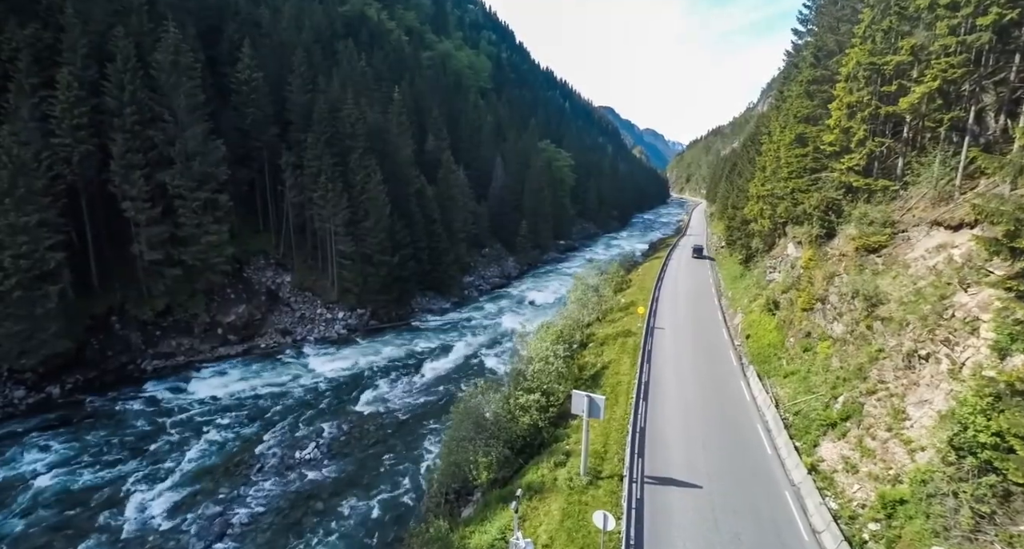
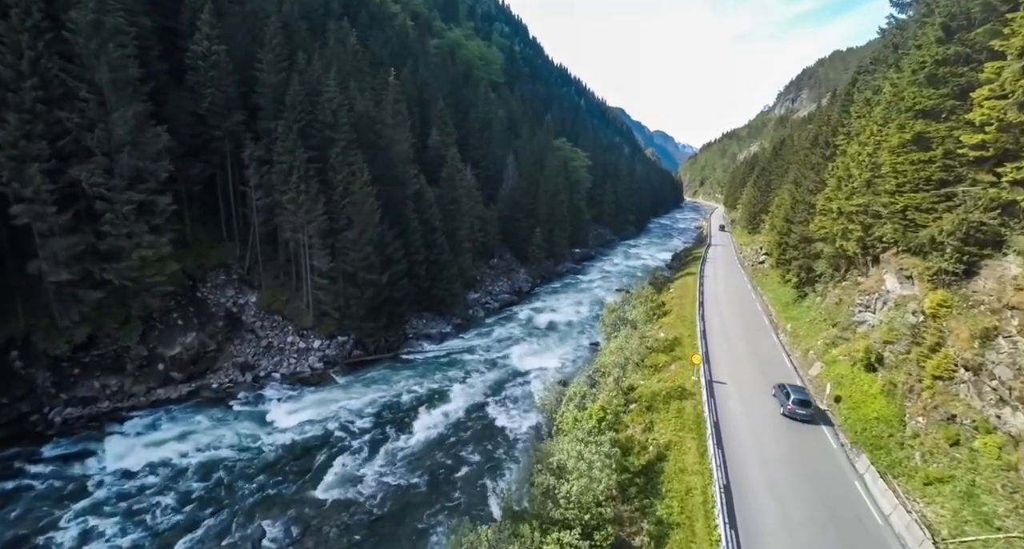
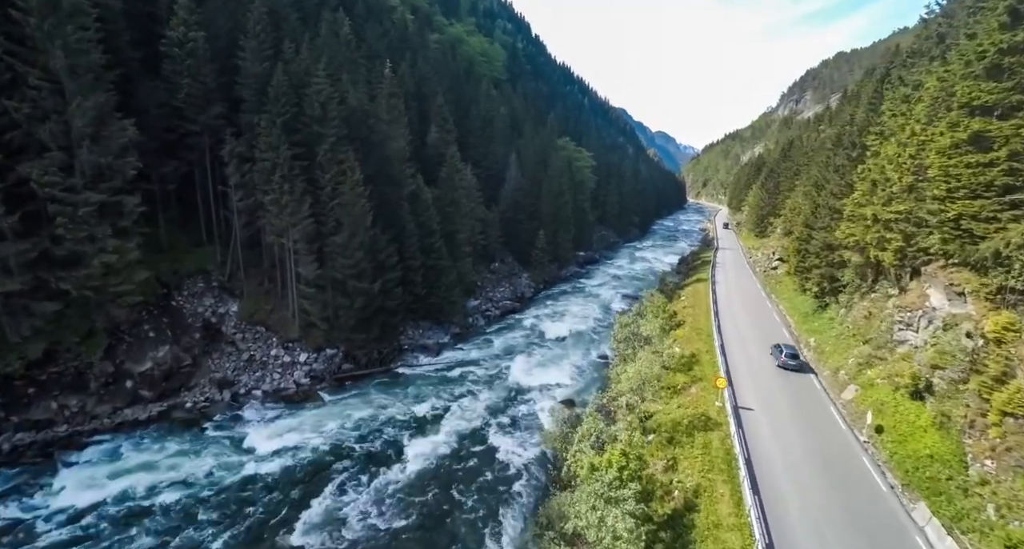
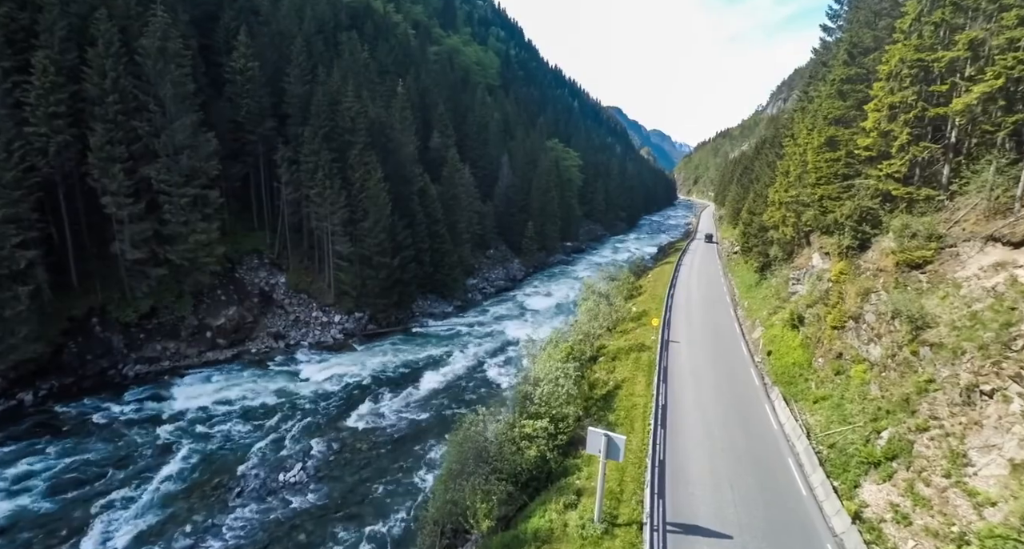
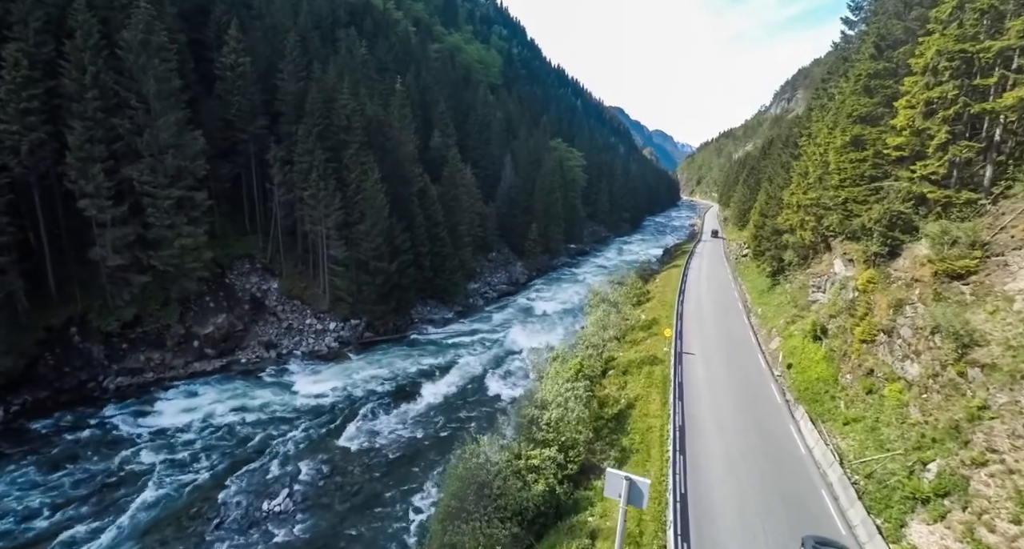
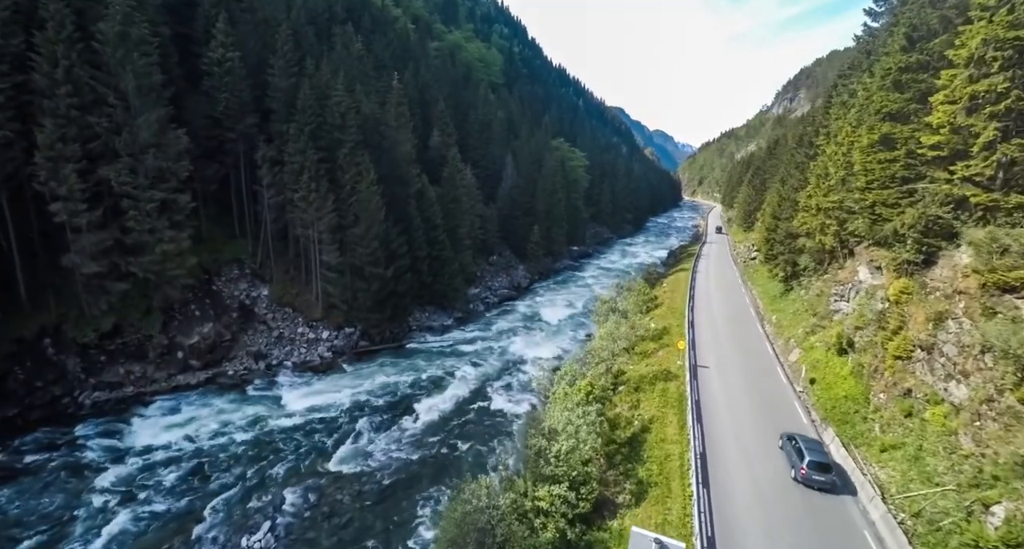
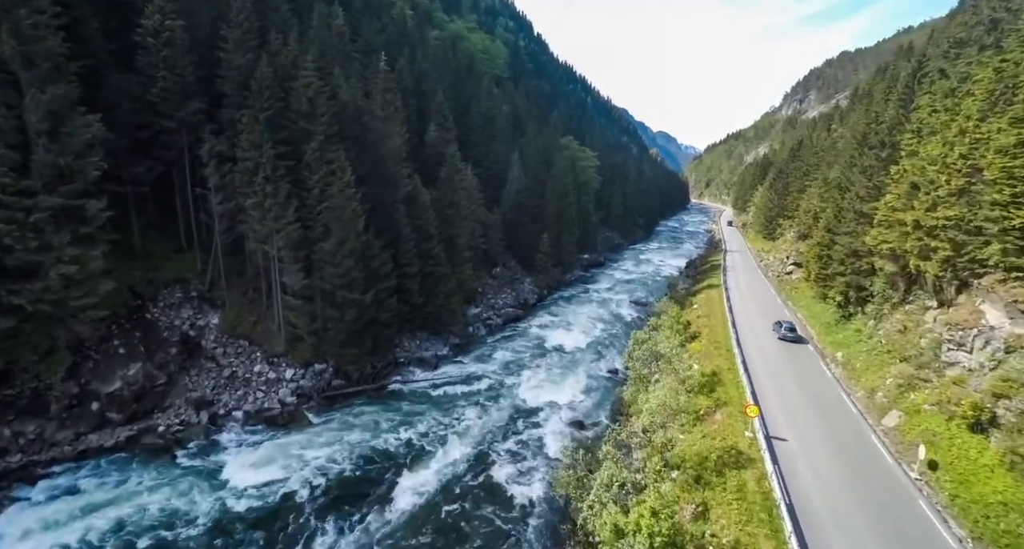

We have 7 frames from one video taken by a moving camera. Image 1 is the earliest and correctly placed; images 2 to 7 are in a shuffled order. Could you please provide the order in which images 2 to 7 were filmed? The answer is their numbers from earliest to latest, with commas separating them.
4, 5, 6, 2, 3, 7
